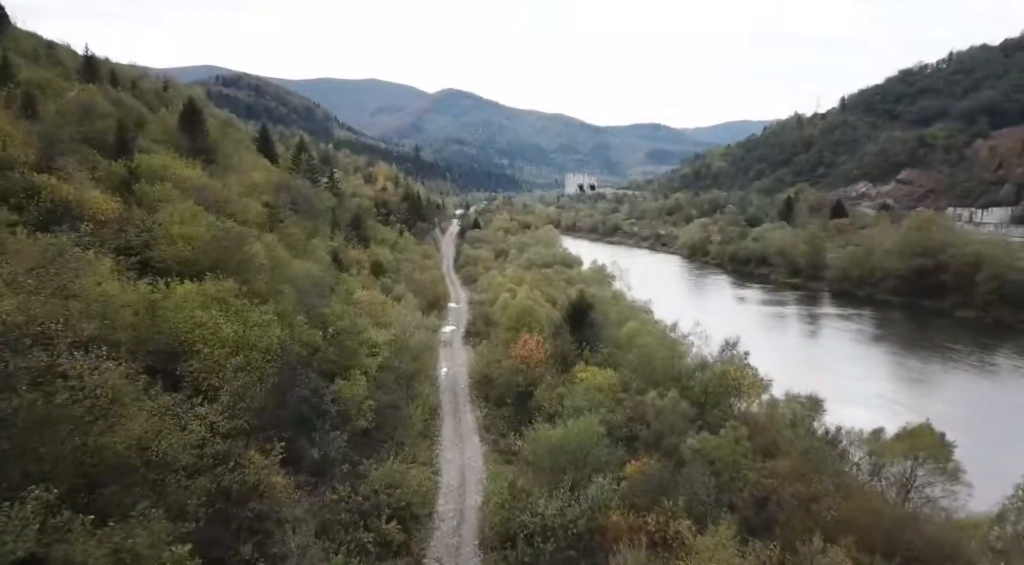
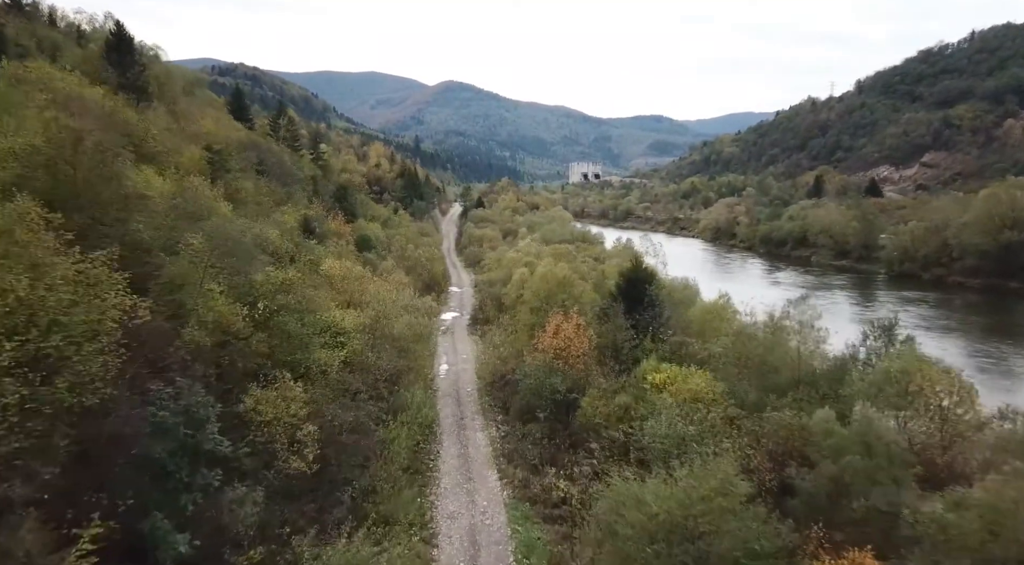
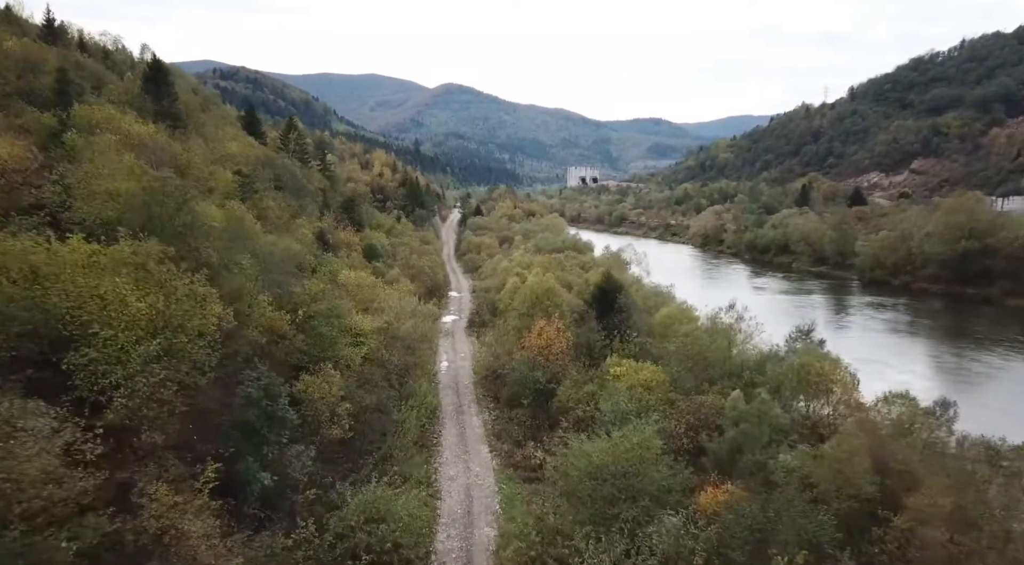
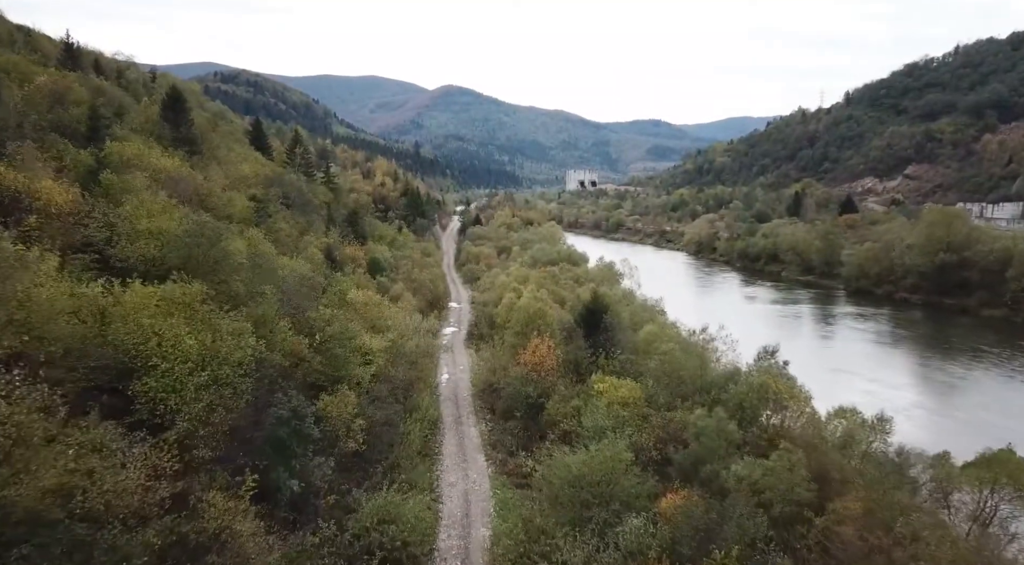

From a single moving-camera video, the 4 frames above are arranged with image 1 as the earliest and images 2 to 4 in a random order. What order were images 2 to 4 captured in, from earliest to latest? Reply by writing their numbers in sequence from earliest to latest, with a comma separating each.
4, 3, 2
